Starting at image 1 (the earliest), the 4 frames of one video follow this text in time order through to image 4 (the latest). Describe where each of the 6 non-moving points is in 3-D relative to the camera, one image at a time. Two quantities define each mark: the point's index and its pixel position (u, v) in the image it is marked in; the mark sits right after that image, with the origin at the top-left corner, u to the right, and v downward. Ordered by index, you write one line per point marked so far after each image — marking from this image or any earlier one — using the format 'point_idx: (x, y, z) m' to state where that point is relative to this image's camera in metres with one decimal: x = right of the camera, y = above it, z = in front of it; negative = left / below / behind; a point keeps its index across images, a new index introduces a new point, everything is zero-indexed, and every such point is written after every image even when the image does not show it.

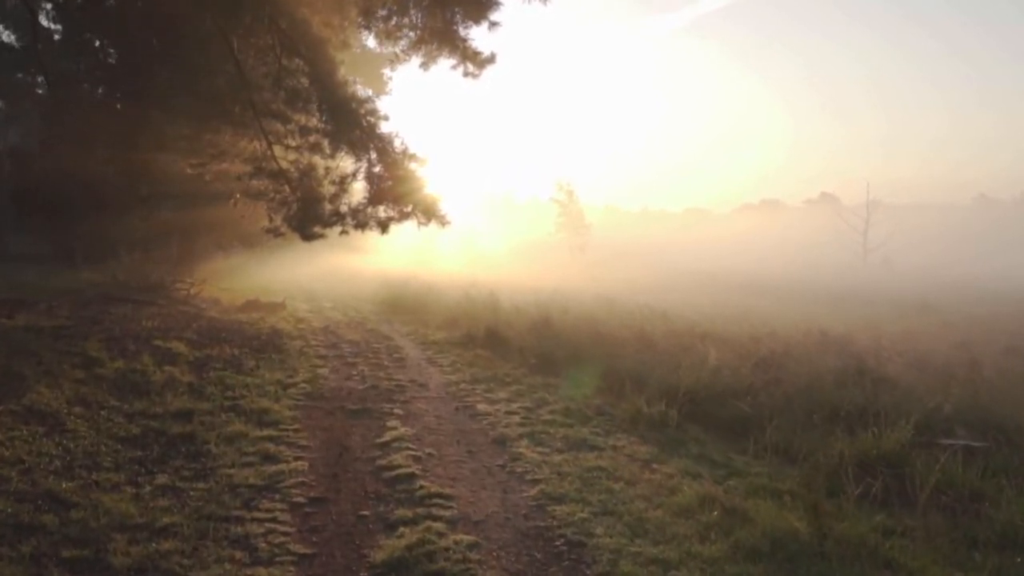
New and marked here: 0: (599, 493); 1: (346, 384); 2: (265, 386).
0: (+0.8, -1.8, +6.6) m
1: (-2.6, -1.5, +11.7) m
2: (-3.6, -1.4, +10.9) m
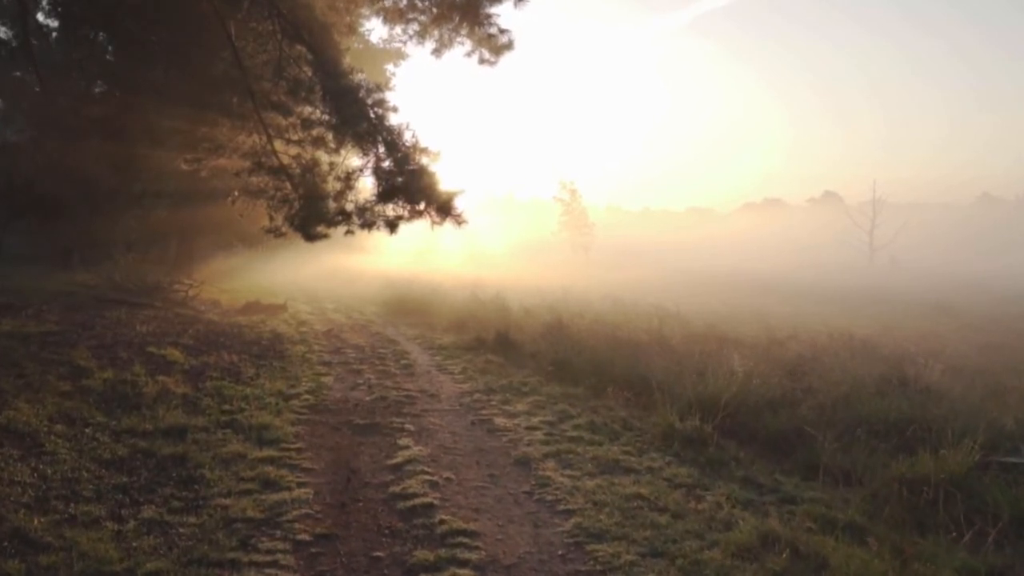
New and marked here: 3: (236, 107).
0: (+1.0, -1.9, +5.8) m
1: (-2.3, -1.6, +10.9) m
2: (-3.4, -1.5, +10.1) m
3: (-4.0, +2.7, +10.9) m
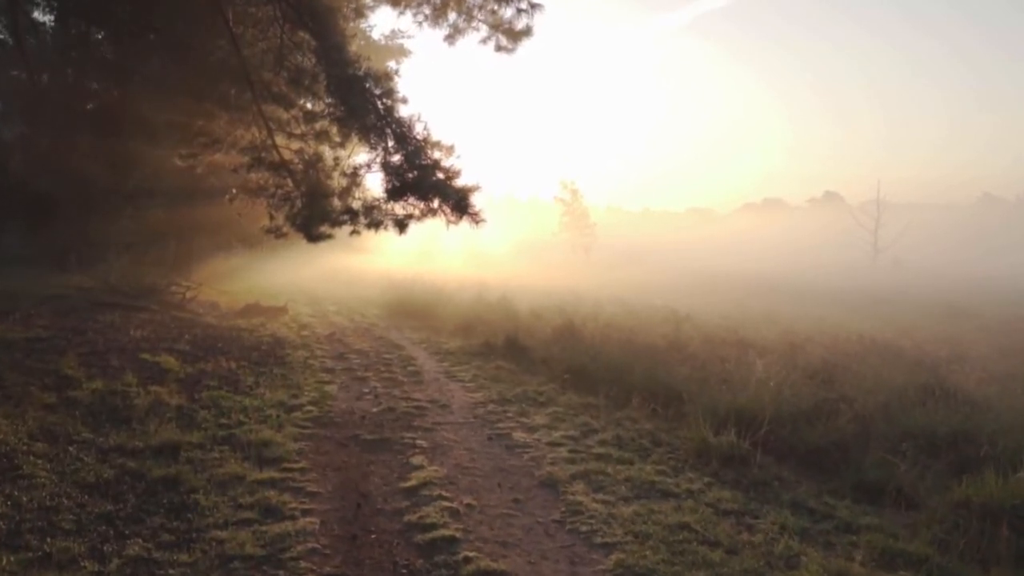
0: (+1.3, -1.9, +5.1) m
1: (-2.1, -1.6, +10.2) m
2: (-3.1, -1.5, +9.4) m
3: (-3.8, +2.6, +10.3) m
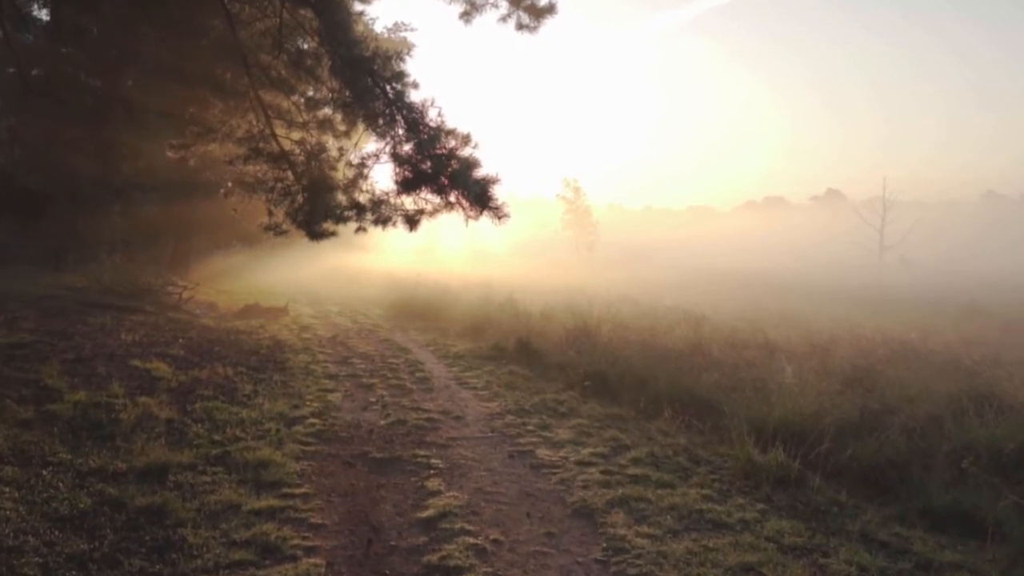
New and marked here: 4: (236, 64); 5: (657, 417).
0: (+1.5, -1.9, +4.3) m
1: (-1.9, -1.6, +9.4) m
2: (-2.9, -1.6, +8.6) m
3: (-3.6, +2.6, +9.4) m
4: (-3.5, +2.8, +9.3) m
5: (+1.9, -1.7, +9.9) m
